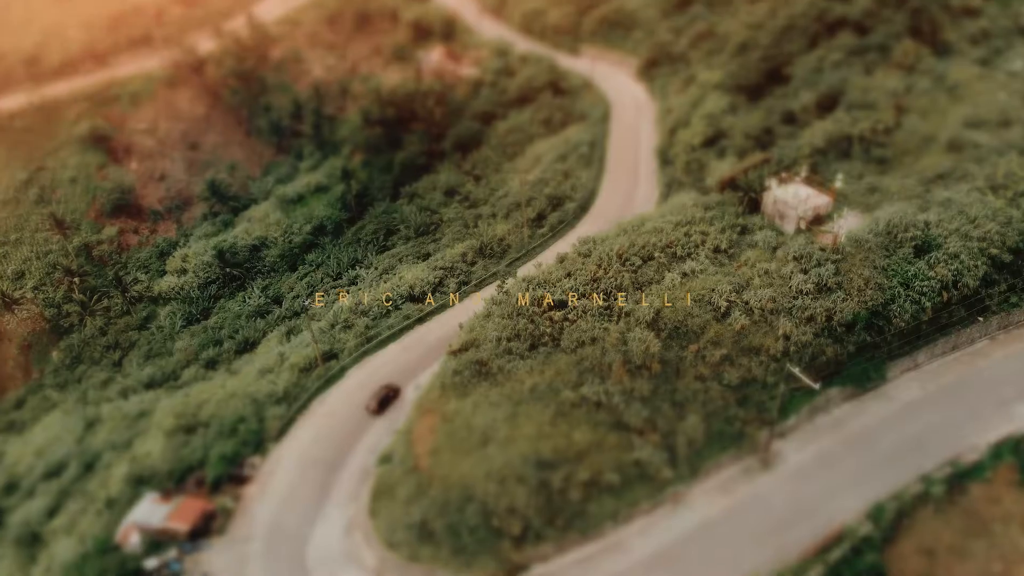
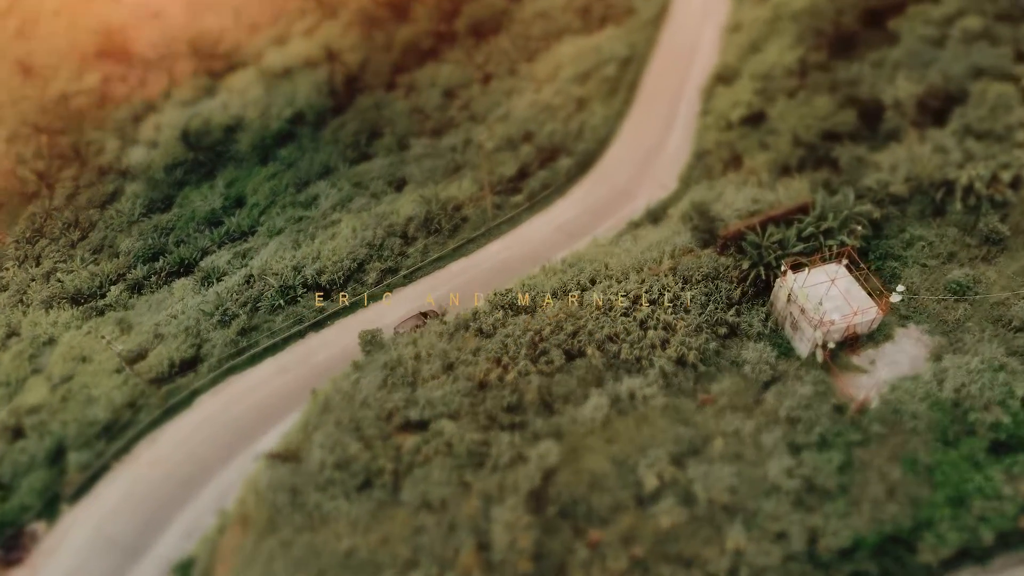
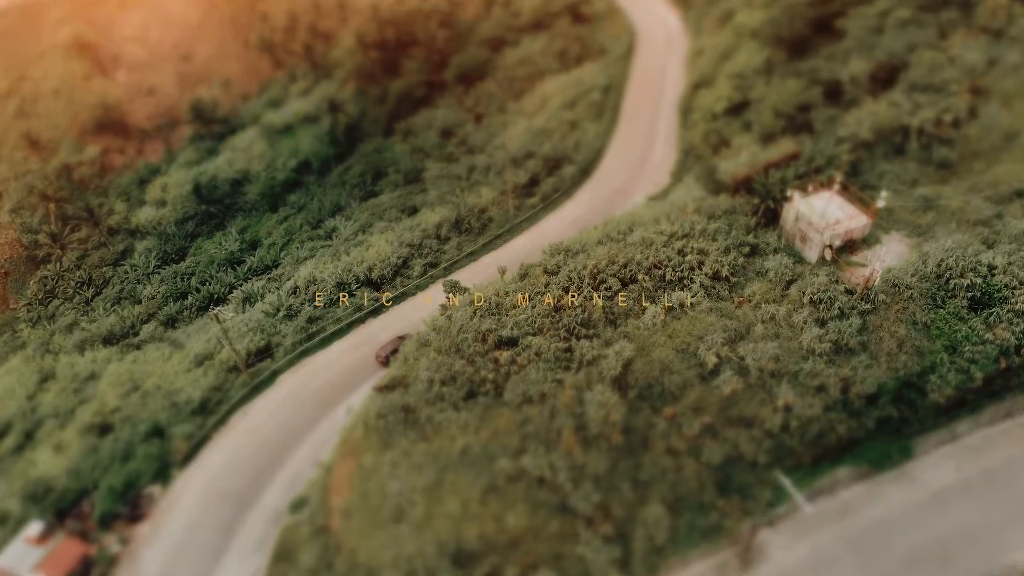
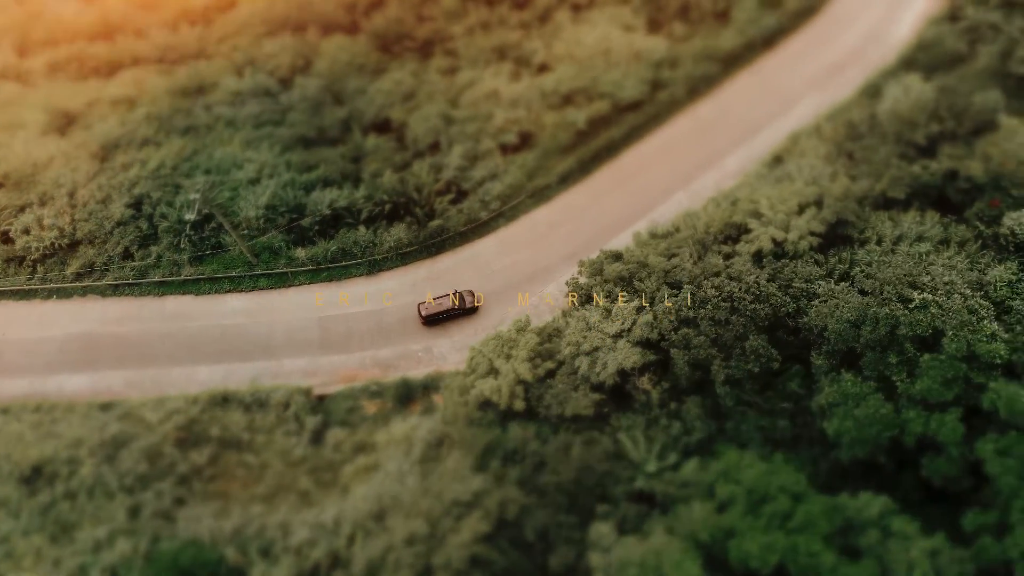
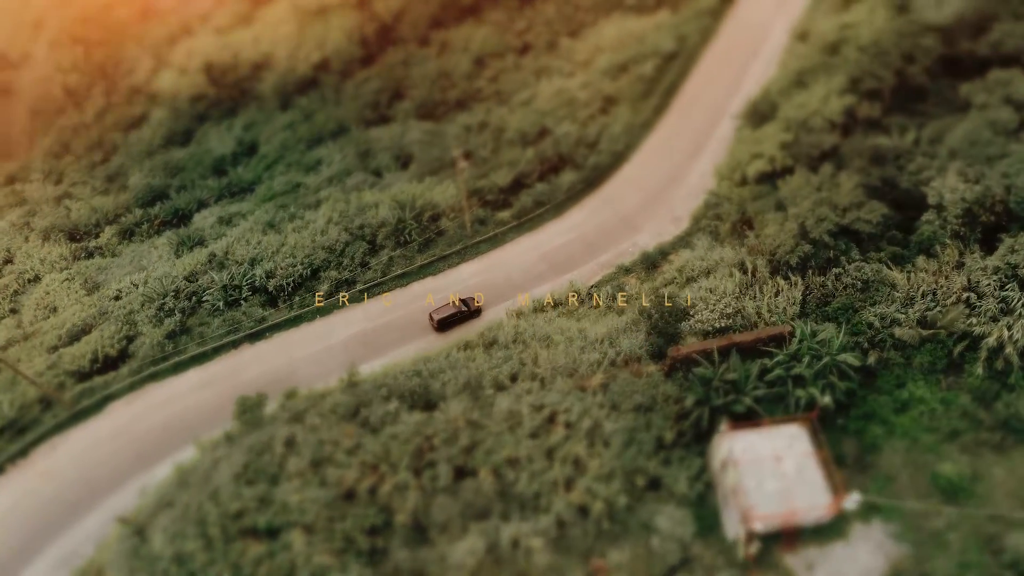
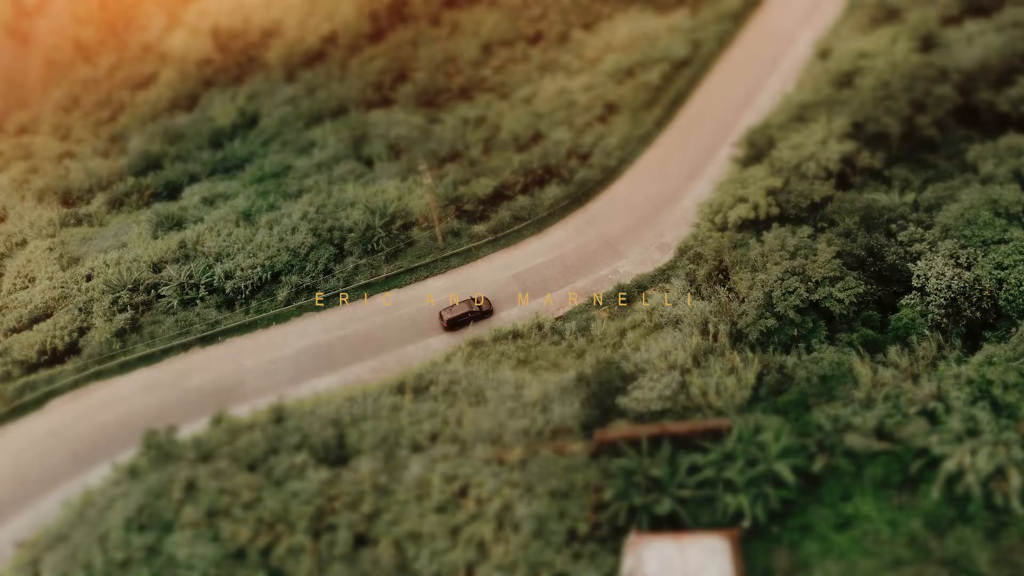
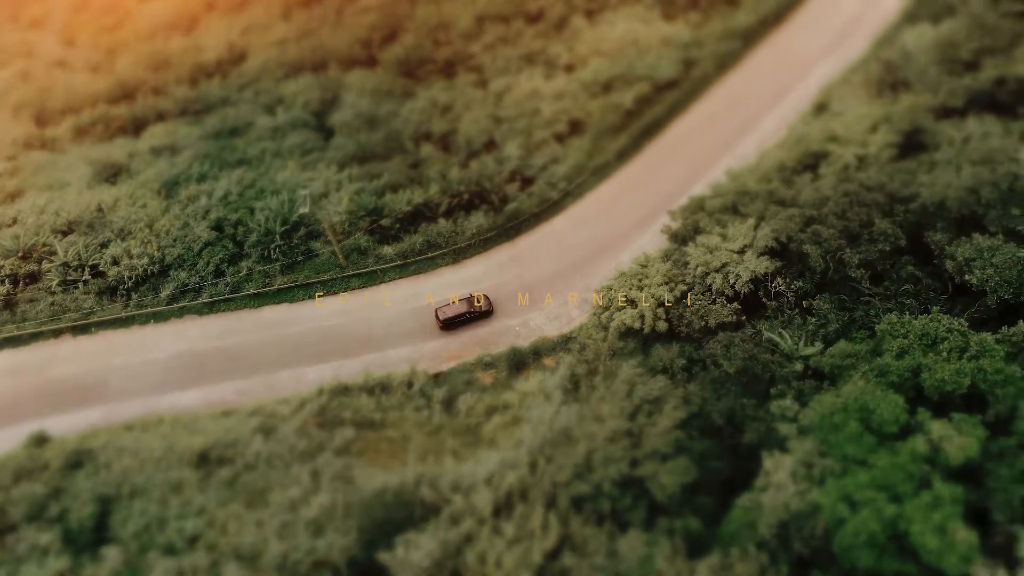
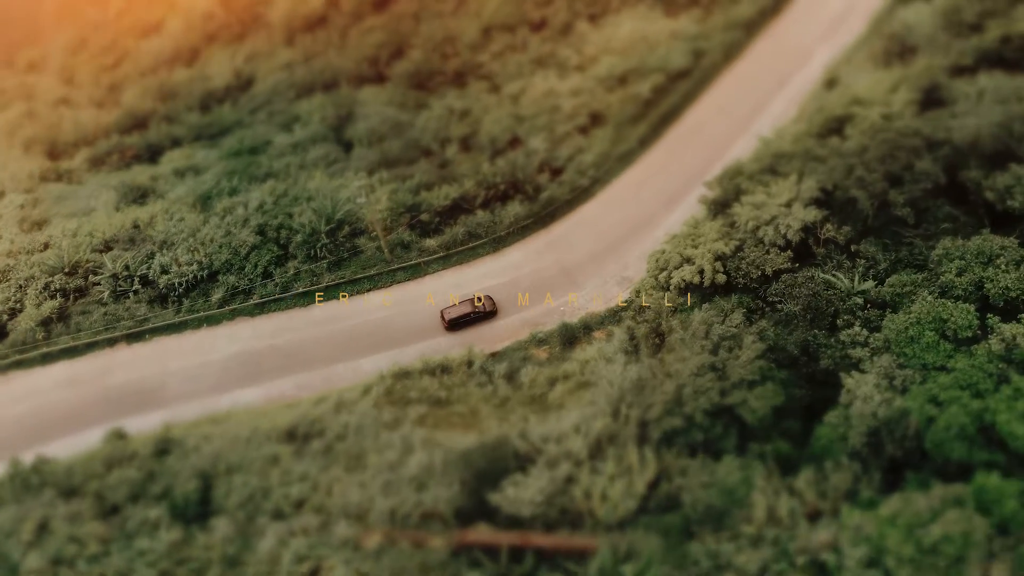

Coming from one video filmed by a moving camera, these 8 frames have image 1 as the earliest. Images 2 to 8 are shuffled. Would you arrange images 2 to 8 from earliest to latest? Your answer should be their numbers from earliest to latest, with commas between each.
3, 2, 5, 6, 8, 7, 4
